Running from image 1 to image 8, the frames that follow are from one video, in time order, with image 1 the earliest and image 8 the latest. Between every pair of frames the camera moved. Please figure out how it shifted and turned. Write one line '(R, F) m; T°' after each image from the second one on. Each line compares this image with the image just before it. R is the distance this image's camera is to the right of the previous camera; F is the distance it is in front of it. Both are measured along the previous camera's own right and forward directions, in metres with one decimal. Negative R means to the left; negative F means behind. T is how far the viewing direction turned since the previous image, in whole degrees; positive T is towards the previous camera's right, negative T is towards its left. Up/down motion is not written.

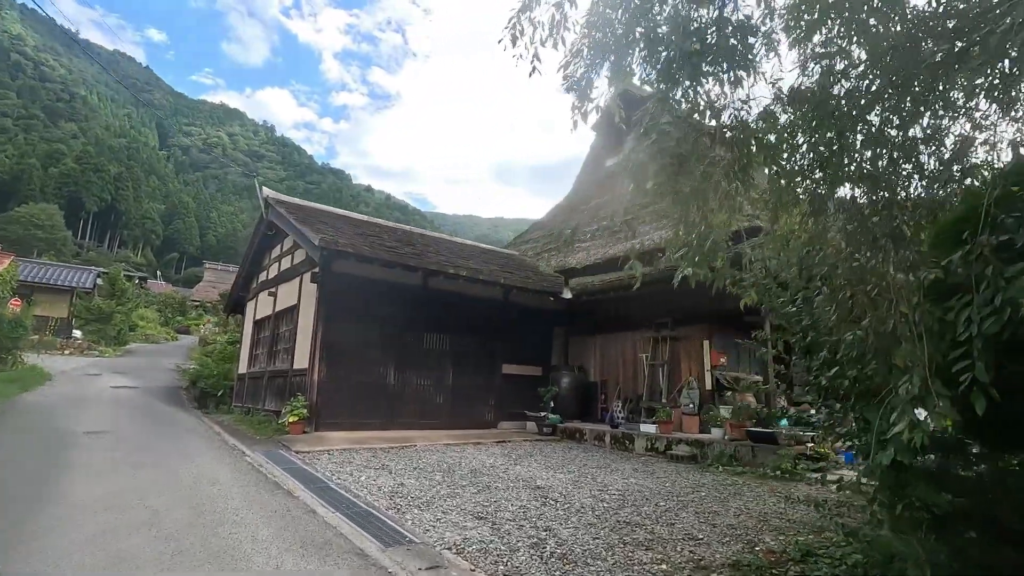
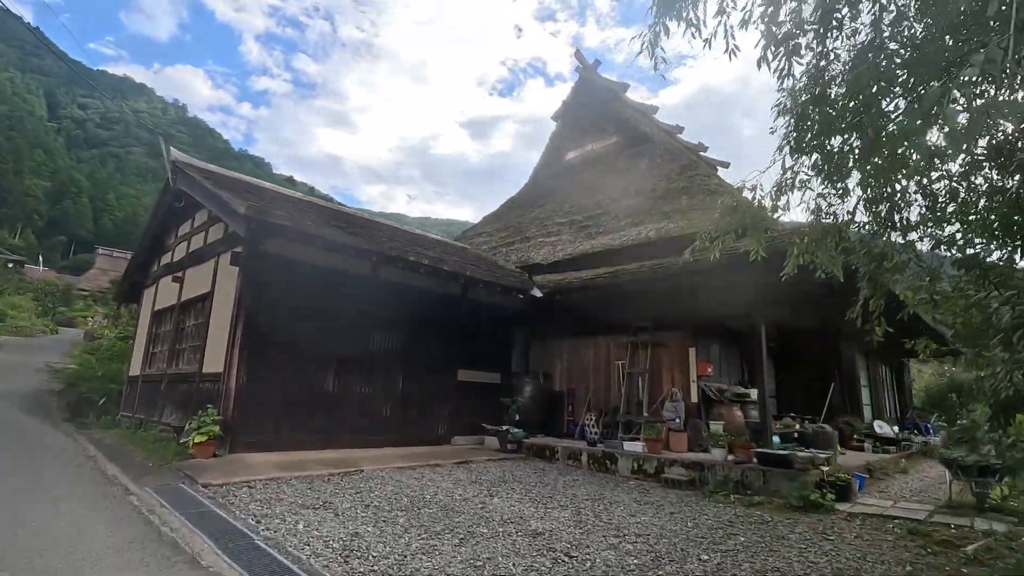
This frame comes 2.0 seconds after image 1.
(-0.4, +1.0) m; +8°
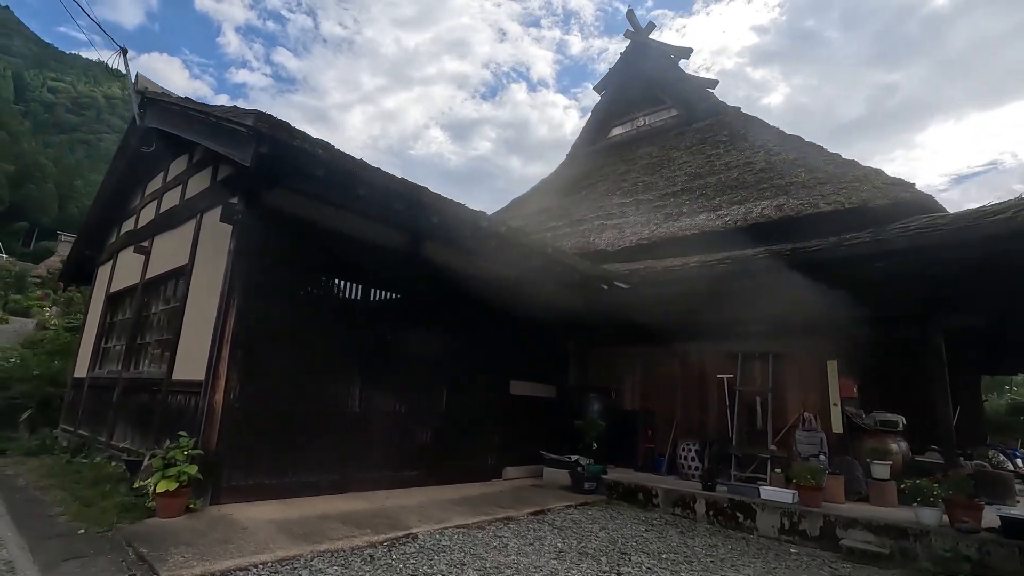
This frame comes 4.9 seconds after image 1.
(-0.9, +1.6) m; +2°
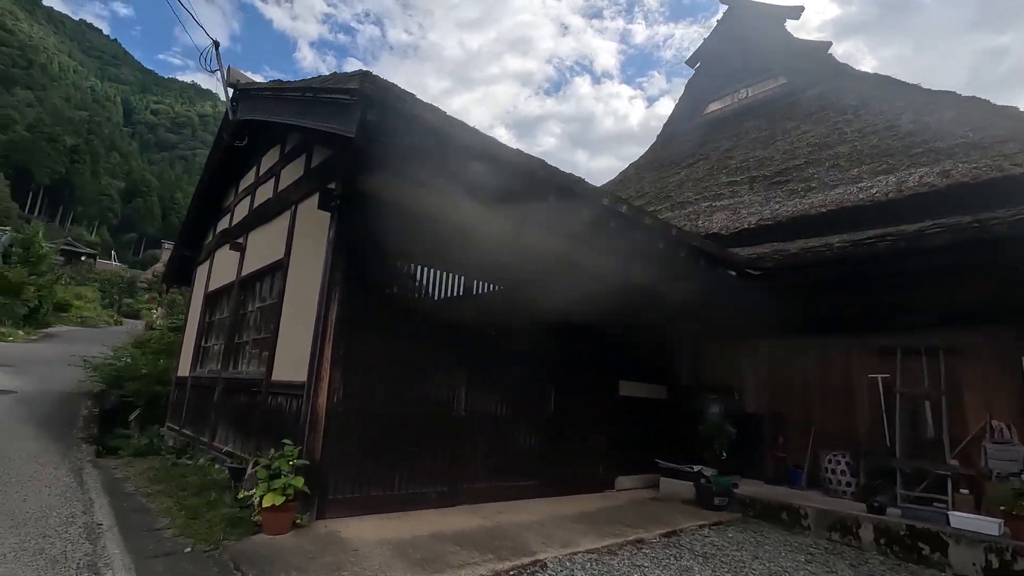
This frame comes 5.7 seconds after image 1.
(-0.4, +0.4) m; -7°
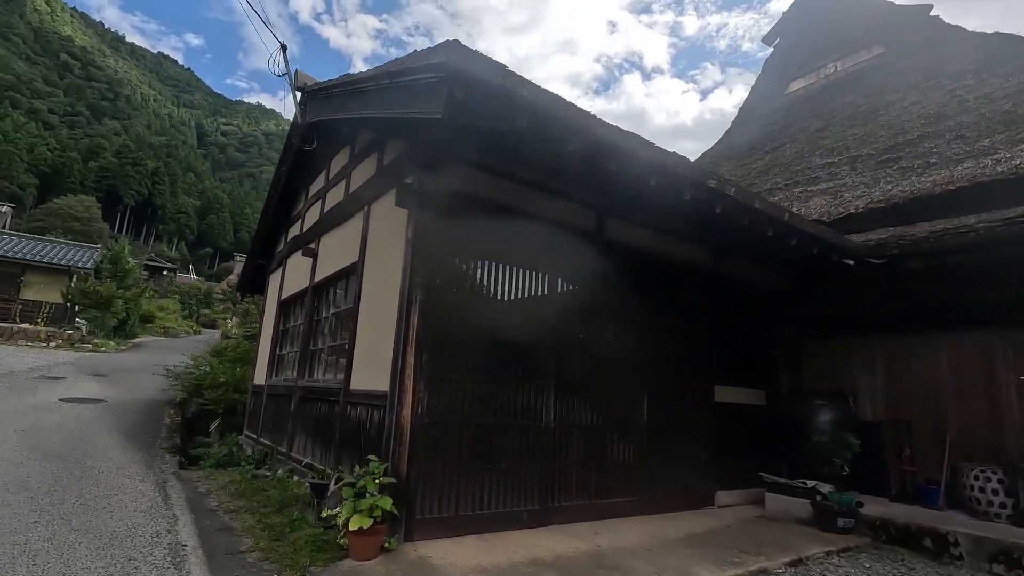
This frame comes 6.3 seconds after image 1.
(-0.2, +0.3) m; -6°
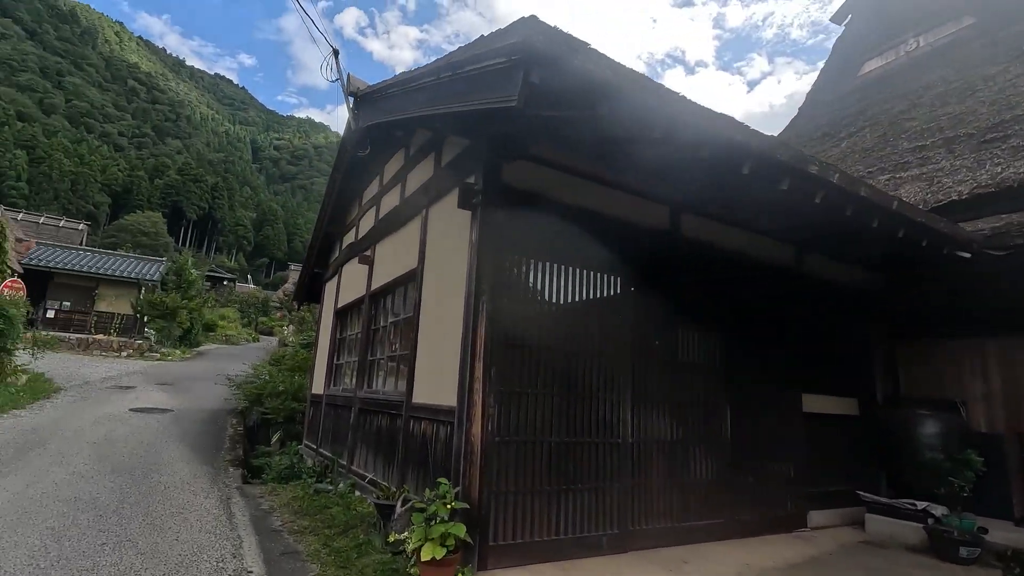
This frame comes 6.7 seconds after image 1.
(-0.1, +0.2) m; -5°
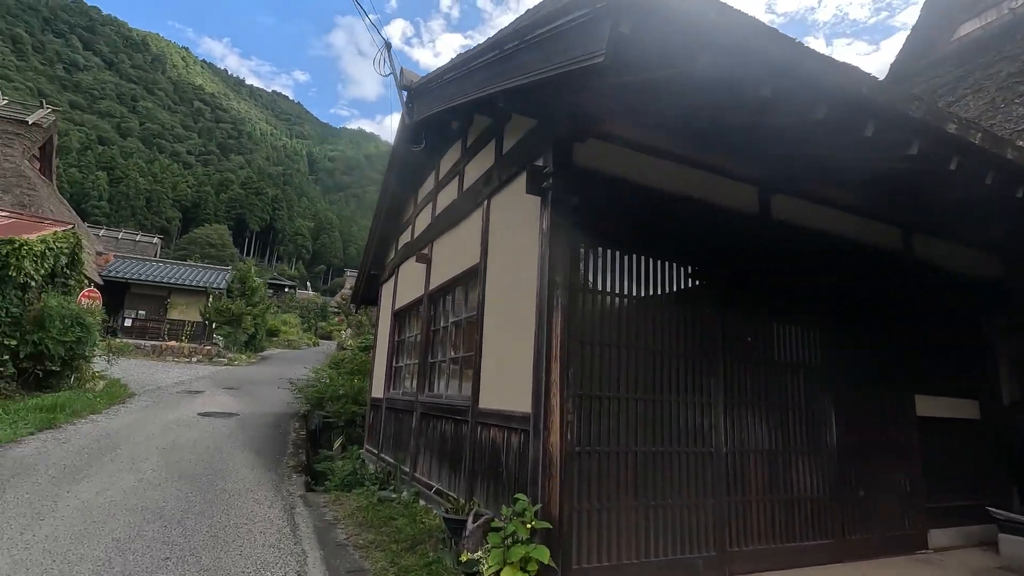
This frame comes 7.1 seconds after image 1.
(-0.1, +0.3) m; -5°
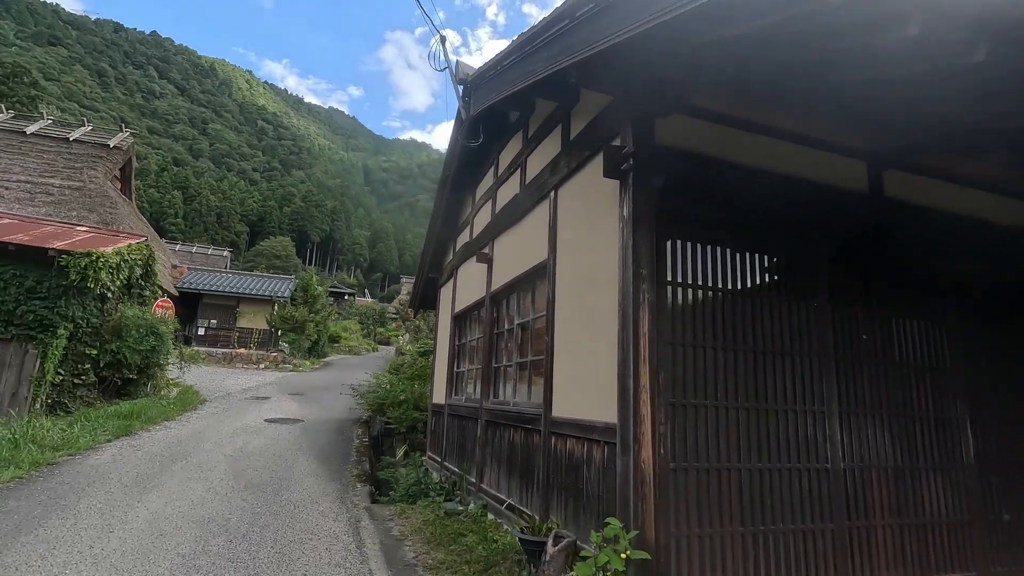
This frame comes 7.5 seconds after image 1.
(-0.1, +0.2) m; -6°
